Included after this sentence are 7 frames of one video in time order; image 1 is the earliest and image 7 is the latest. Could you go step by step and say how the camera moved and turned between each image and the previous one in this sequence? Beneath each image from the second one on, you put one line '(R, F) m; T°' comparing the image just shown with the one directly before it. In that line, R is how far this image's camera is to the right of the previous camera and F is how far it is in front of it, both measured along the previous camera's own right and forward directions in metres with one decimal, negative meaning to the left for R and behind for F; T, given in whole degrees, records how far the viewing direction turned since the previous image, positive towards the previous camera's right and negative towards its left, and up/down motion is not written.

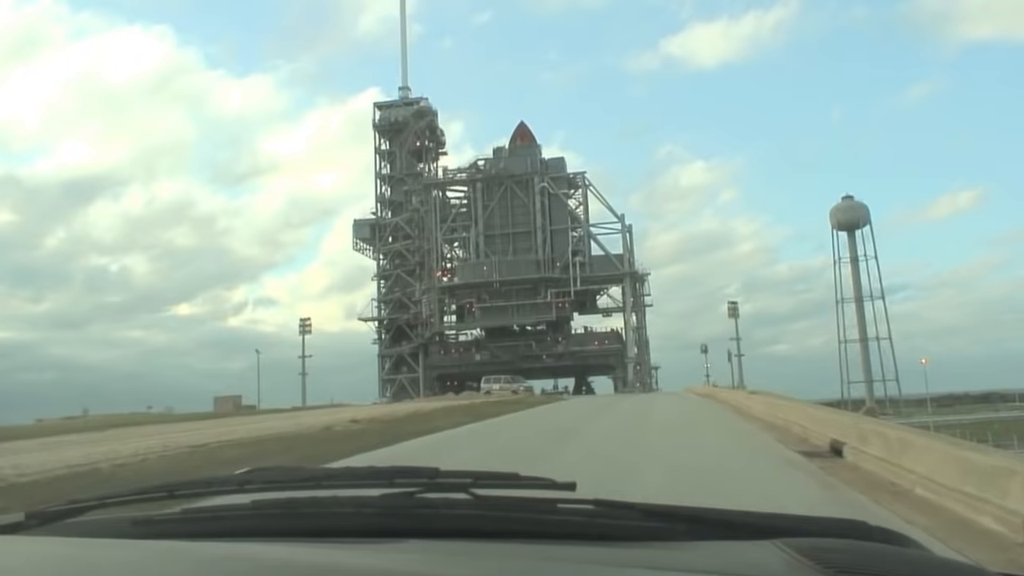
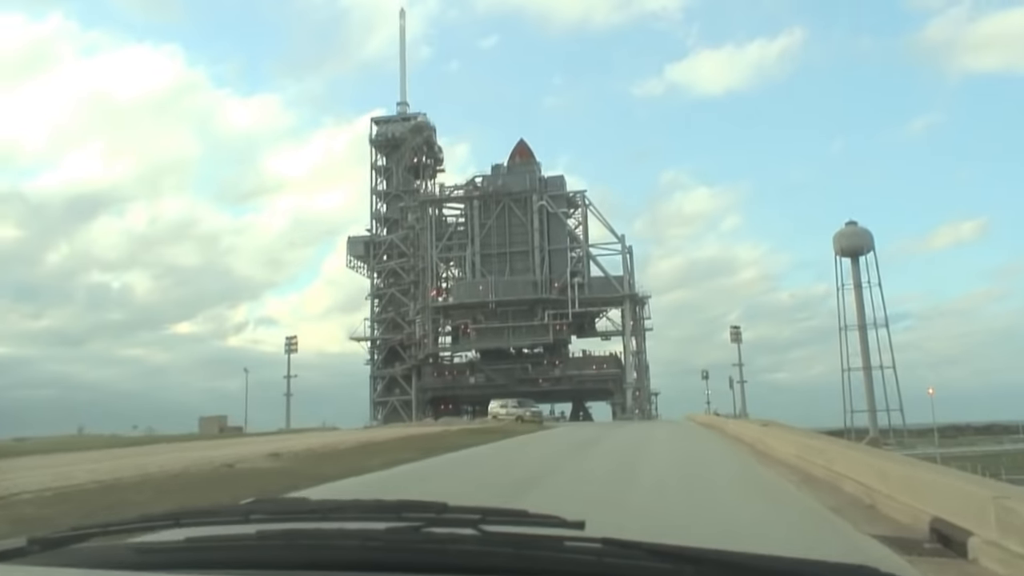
(+0.1, +0.3) m; 0°
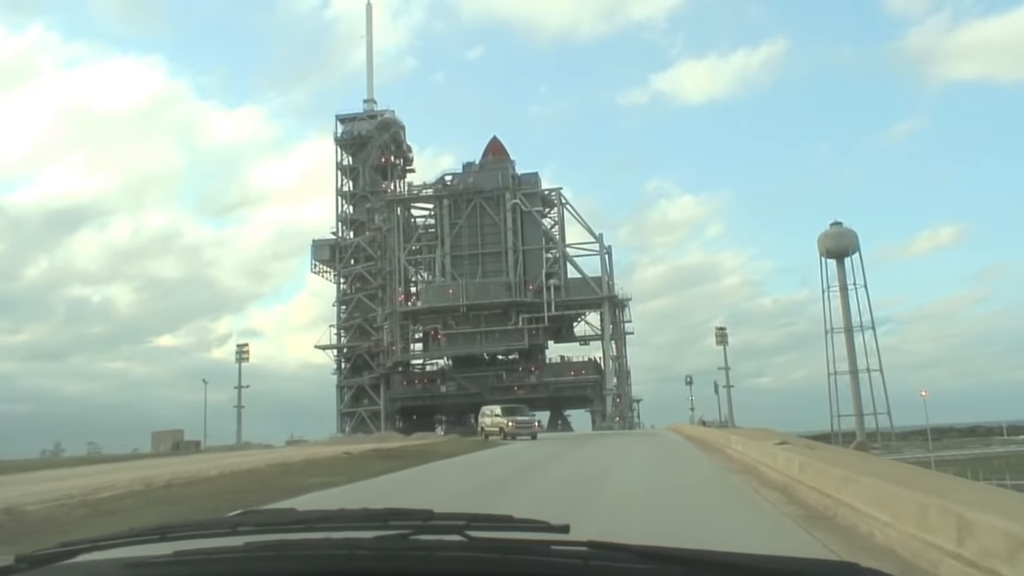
(+0.1, +0.6) m; +1°
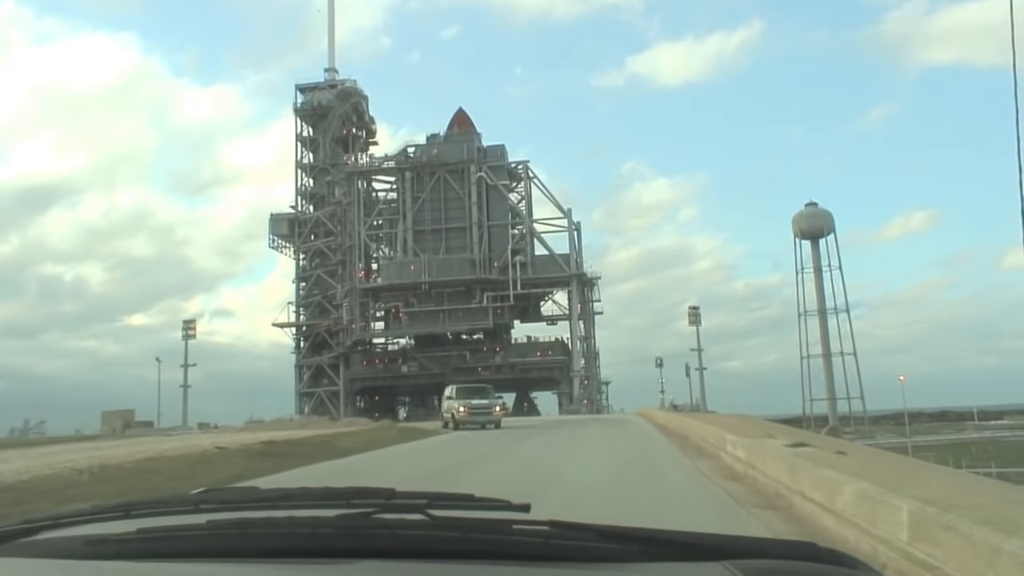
(+0.1, +0.4) m; +1°
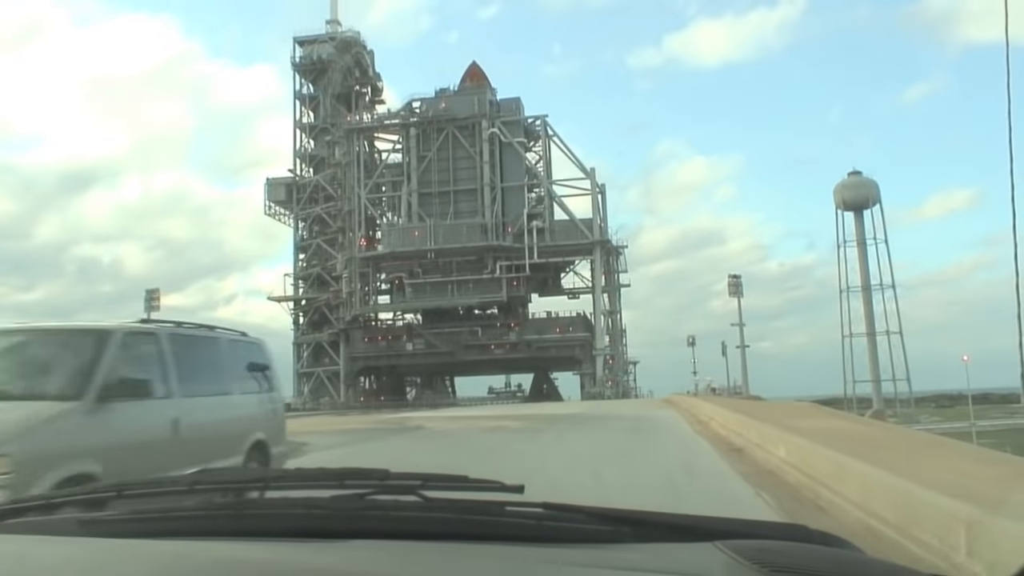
(+0.2, +1.0) m; -2°
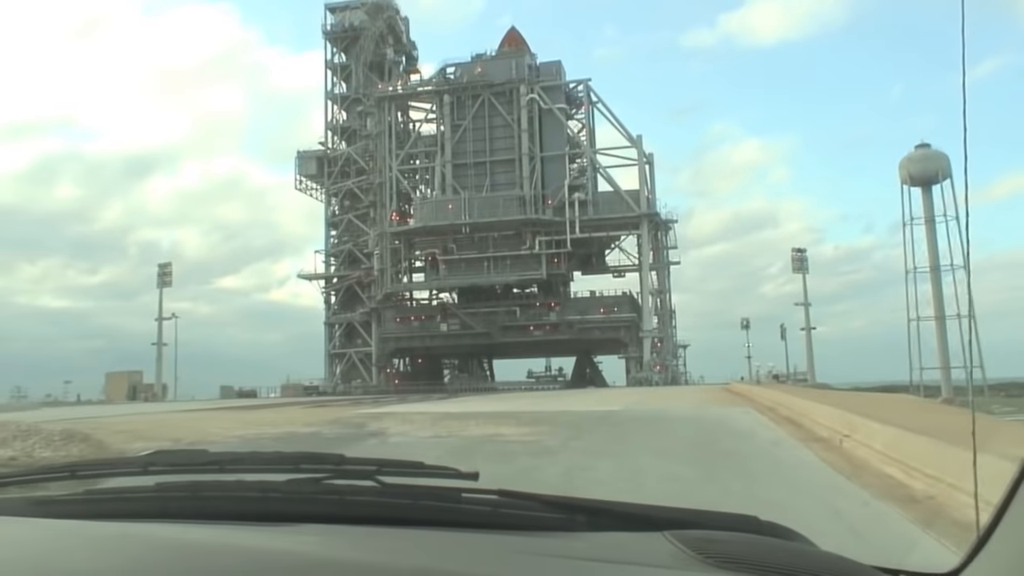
(+0.1, +0.6) m; -3°
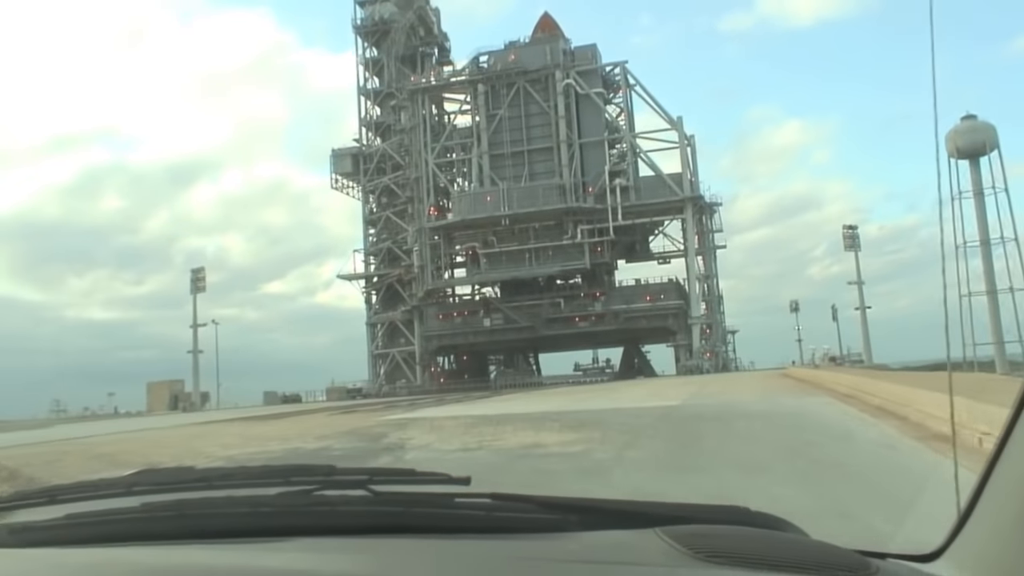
(0.0, +0.2) m; -2°
